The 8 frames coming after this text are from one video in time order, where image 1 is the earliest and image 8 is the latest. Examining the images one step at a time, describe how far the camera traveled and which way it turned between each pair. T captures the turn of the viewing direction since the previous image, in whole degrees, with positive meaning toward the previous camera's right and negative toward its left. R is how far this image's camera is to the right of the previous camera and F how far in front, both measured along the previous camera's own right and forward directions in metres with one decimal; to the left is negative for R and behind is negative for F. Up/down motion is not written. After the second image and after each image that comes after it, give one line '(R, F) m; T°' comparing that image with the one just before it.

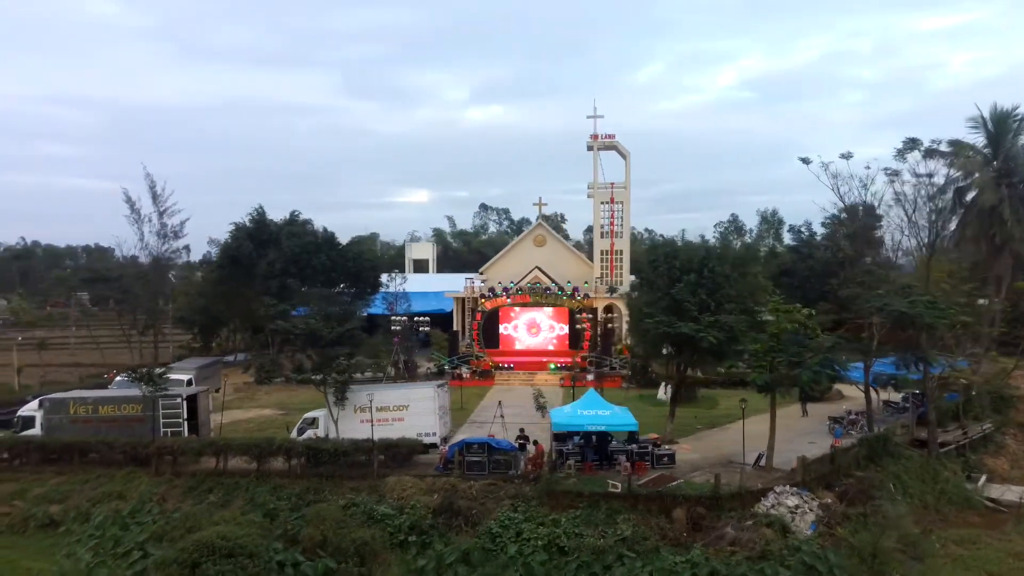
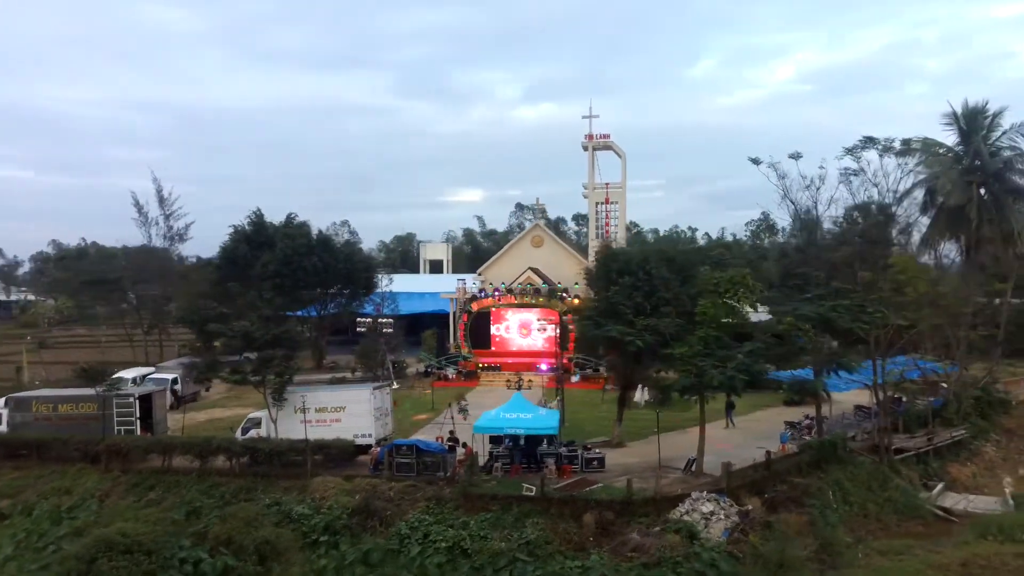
(+3.0, 0.0) m; -3°
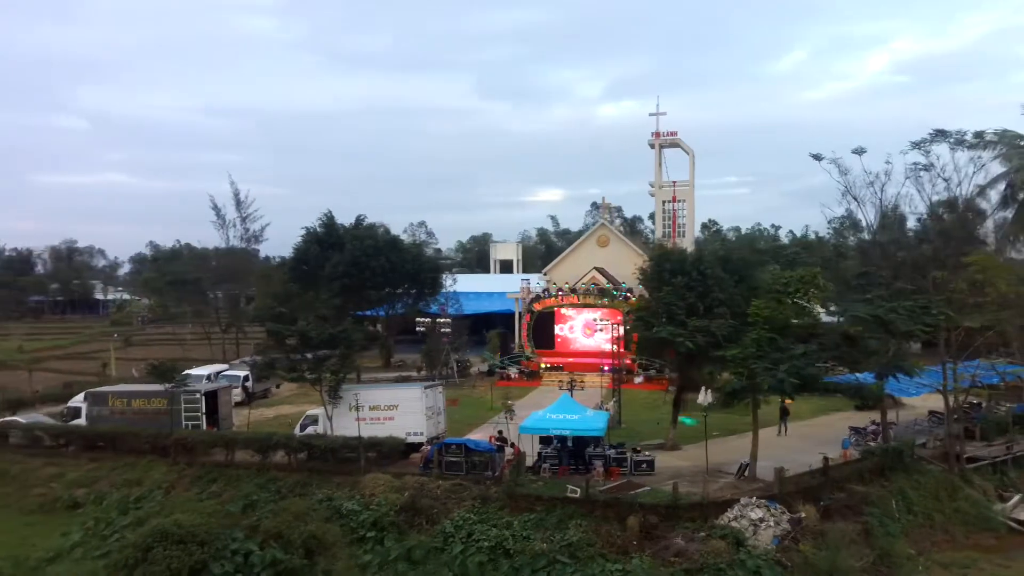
(+0.7, +0.1) m; -6°
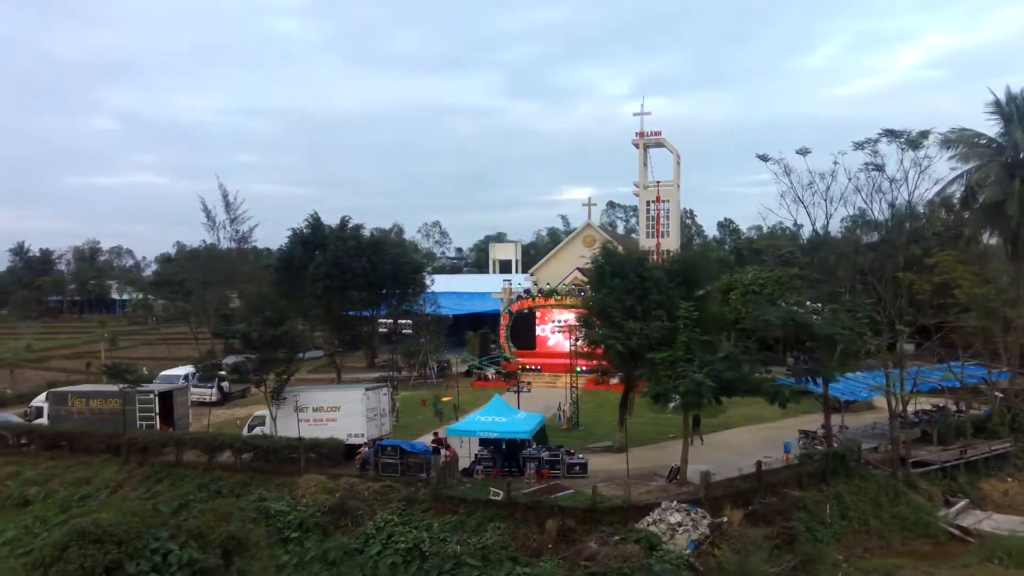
(+2.3, 0.0) m; -1°
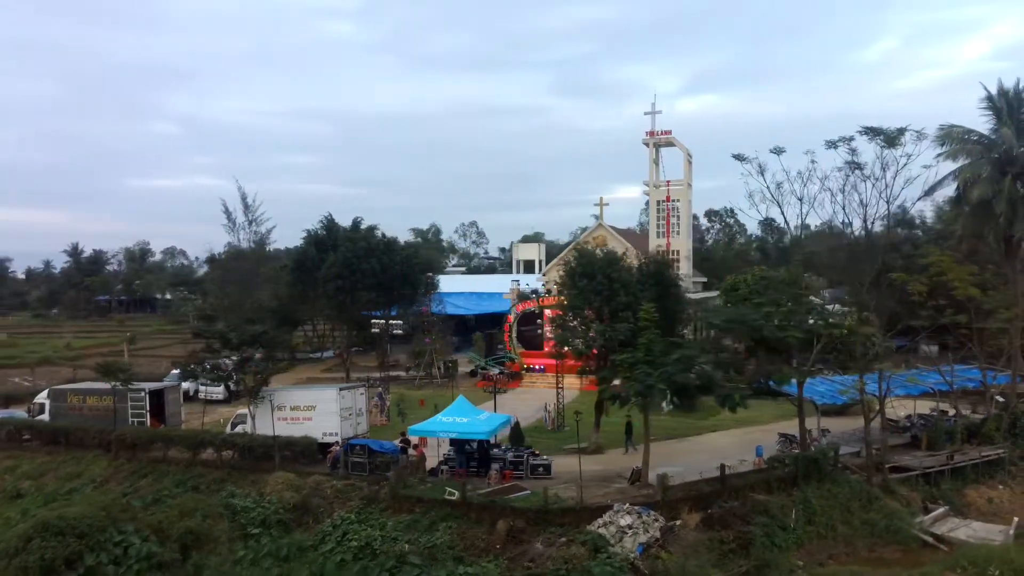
(+2.1, 0.0) m; -3°
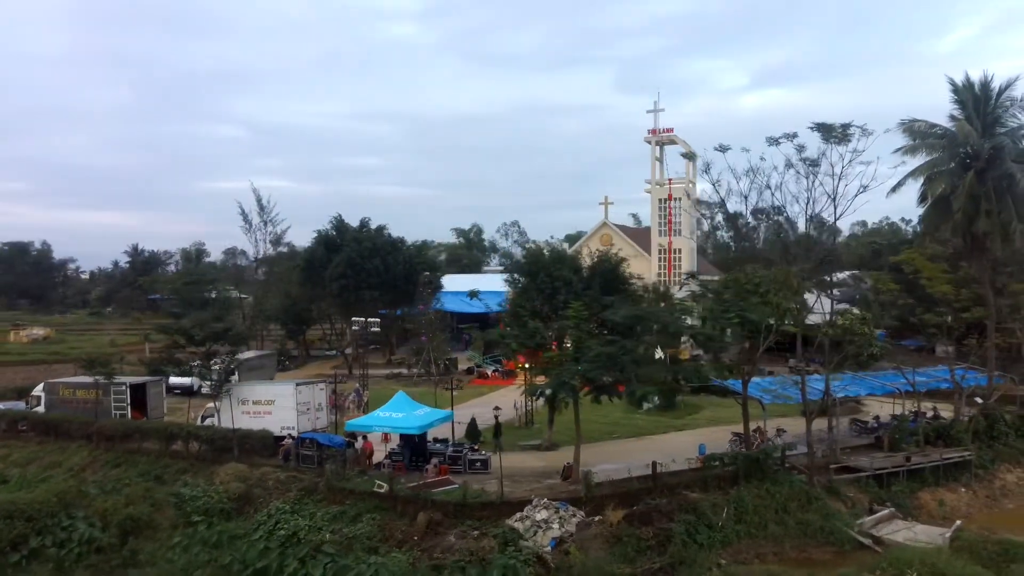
(+3.0, -0.3) m; -4°
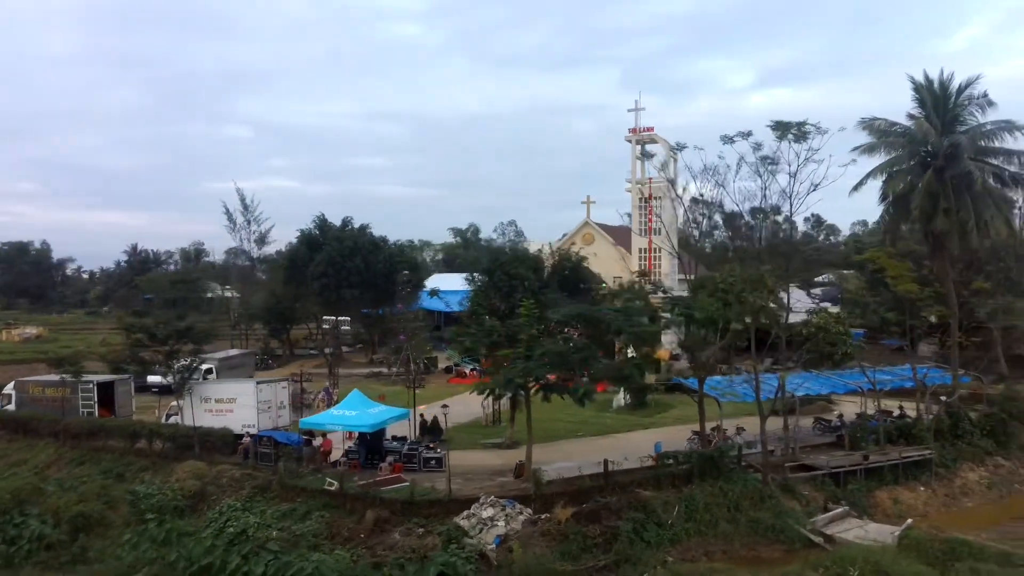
(+1.2, 0.0) m; 0°
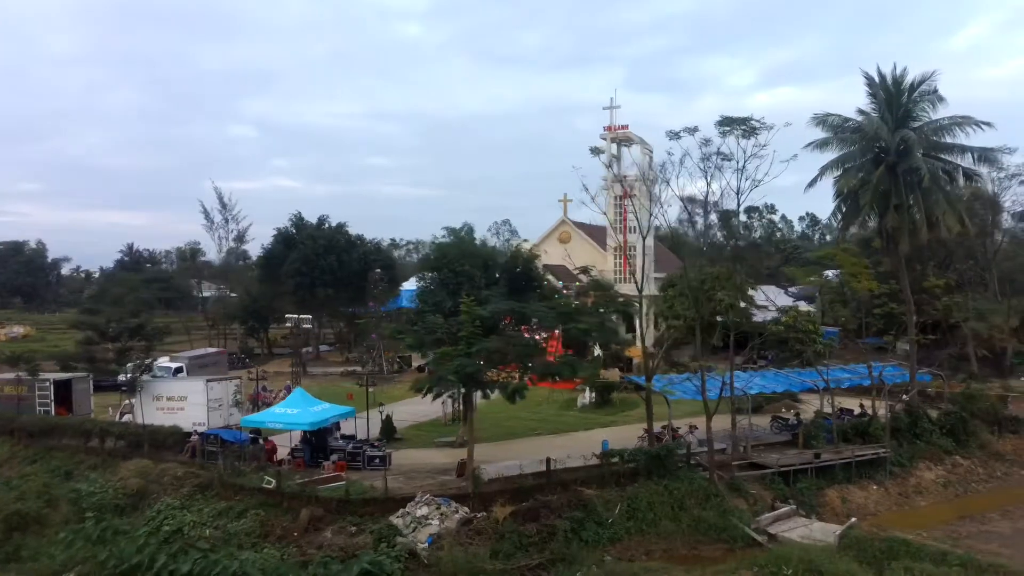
(+1.5, +0.1) m; 0°
